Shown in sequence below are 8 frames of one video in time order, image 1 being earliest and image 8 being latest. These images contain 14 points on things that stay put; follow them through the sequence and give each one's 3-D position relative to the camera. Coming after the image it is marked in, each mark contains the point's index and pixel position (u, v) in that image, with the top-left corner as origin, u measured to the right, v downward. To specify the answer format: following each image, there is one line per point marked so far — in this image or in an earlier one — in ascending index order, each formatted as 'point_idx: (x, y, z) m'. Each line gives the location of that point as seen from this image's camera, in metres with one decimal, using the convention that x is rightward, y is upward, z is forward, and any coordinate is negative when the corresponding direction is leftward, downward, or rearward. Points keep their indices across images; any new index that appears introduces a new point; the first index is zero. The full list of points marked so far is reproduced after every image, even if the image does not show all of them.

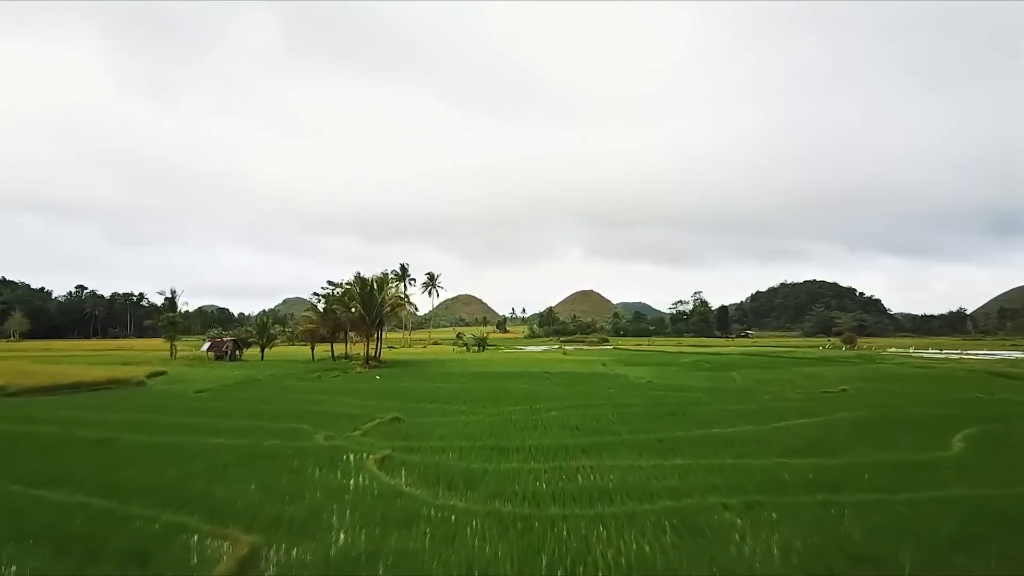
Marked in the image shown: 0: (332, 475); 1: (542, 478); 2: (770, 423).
0: (-3.9, -4.1, +12.1) m
1: (+0.6, -4.1, +12.1) m
2: (+8.8, -4.6, +19.3) m
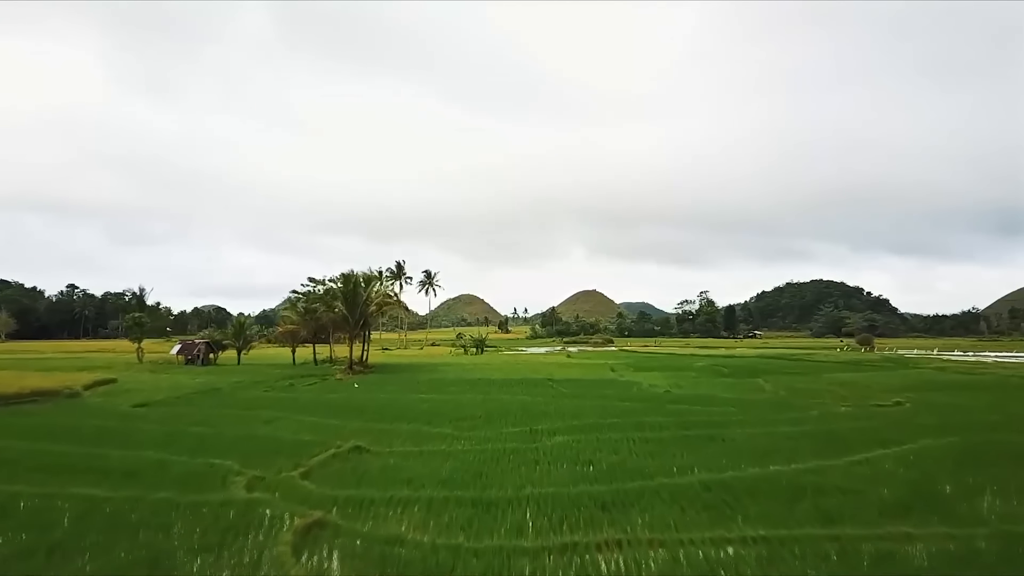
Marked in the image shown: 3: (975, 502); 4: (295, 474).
0: (-4.1, -3.8, +7.8) m
1: (+0.5, -3.9, +7.7) m
2: (+8.6, -4.4, +14.9) m
3: (+9.2, -4.2, +11.1) m
4: (-4.9, -4.2, +12.6) m
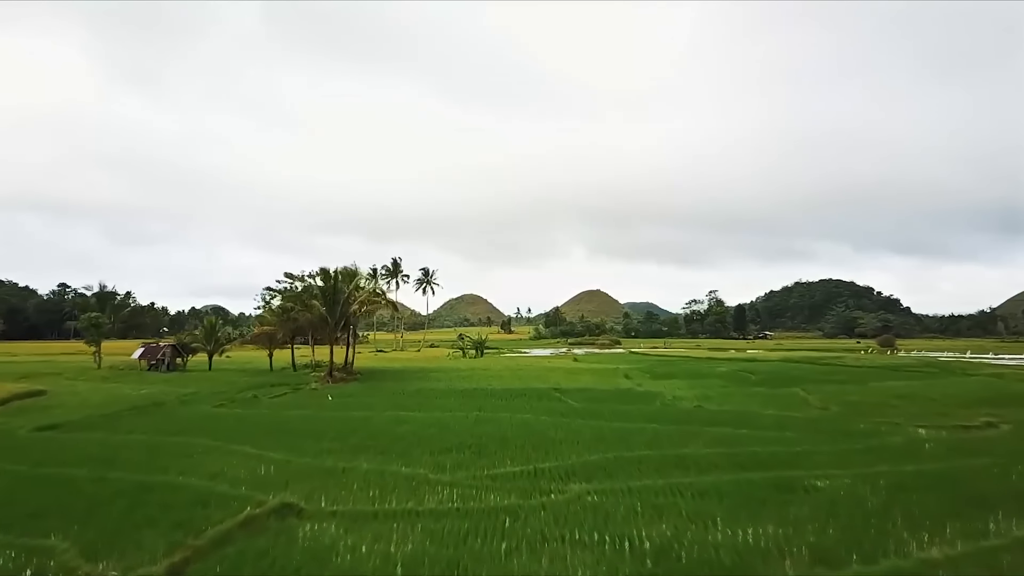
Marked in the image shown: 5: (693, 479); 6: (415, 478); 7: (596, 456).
0: (-4.2, -3.6, +3.1) m
1: (+0.4, -3.7, +2.9) m
2: (+8.6, -4.2, +10.1) m
3: (+9.1, -4.0, +6.3) m
4: (-4.9, -3.9, +7.9) m
5: (+4.3, -4.4, +13.2) m
6: (-2.3, -4.4, +13.2) m
7: (+2.3, -4.6, +15.4) m
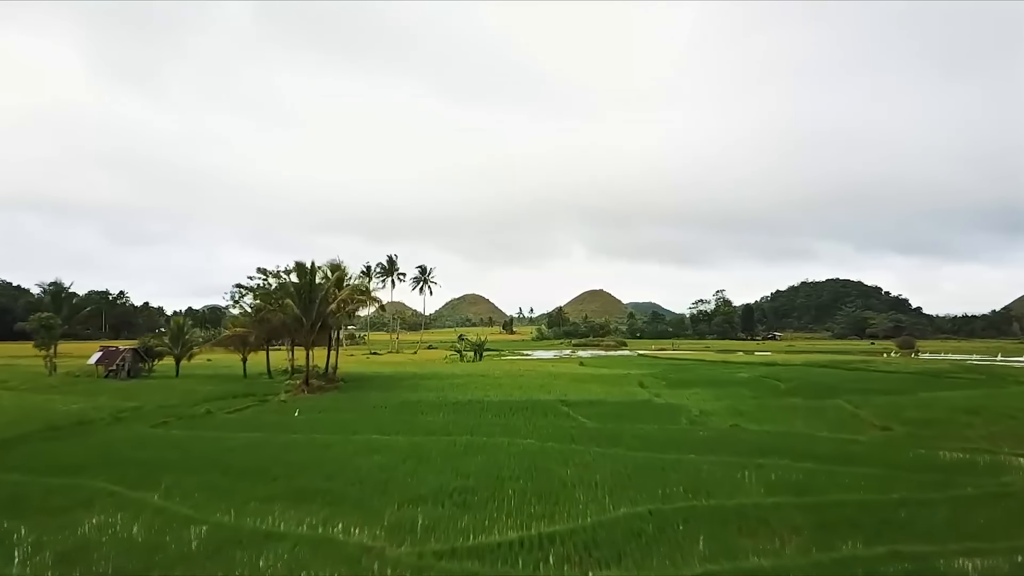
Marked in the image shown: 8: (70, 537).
0: (-4.3, -3.5, -1.1) m
1: (+0.2, -3.5, -1.3) m
2: (+8.5, -4.0, +5.8) m
3: (+9.0, -3.8, +2.0) m
4: (-5.0, -3.8, +3.7) m
5: (+4.2, -4.2, +8.9) m
6: (-2.4, -4.2, +9.0) m
7: (+2.2, -4.4, +11.2) m
8: (-7.7, -4.2, +9.8) m
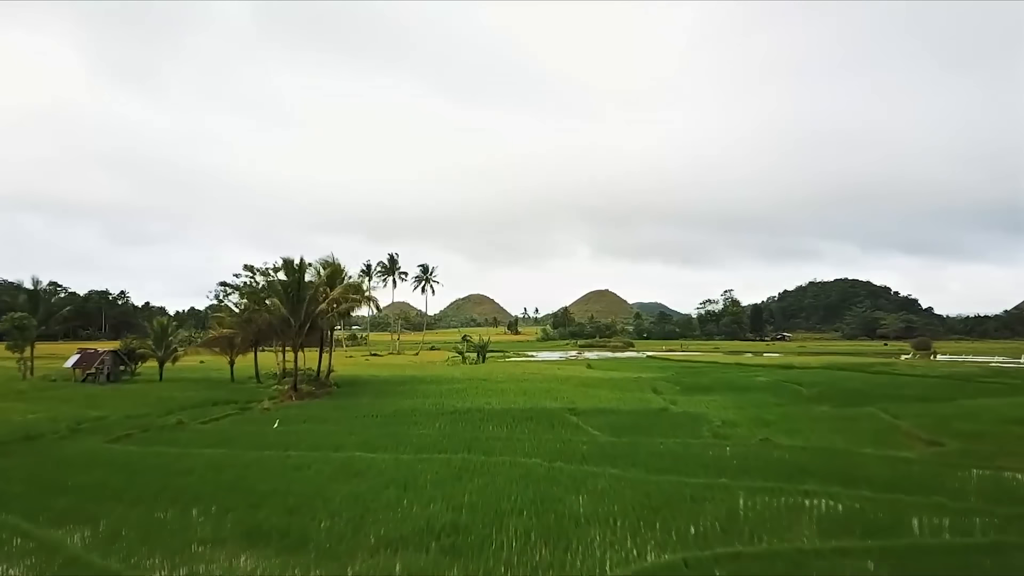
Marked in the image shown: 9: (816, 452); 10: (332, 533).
0: (-4.4, -3.3, -3.4) m
1: (+0.2, -3.4, -3.5) m
2: (+8.4, -3.9, +3.5) m
3: (+8.9, -3.7, -0.3) m
4: (-5.1, -3.7, +1.4) m
5: (+4.2, -4.1, +6.6) m
6: (-2.4, -4.1, +6.7) m
7: (+2.2, -4.3, +8.9) m
8: (-7.7, -4.1, +7.6) m
9: (+9.6, -5.1, +17.8) m
10: (-3.3, -4.4, +10.4) m
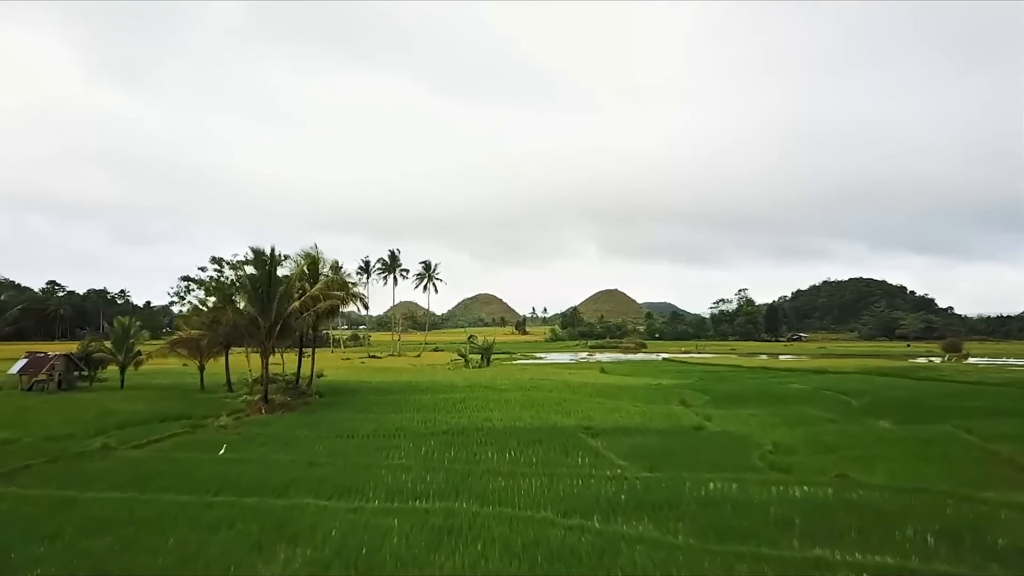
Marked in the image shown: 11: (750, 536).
0: (-4.6, -3.1, -7.5) m
1: (-0.1, -3.2, -7.7) m
2: (+8.3, -3.7, -0.8) m
3: (+8.7, -3.5, -4.6) m
4: (-5.2, -3.5, -2.7) m
5: (+4.1, -3.9, +2.4) m
6: (-2.4, -3.9, +2.6) m
7: (+2.2, -4.1, +4.6) m
8: (-7.7, -3.9, +3.5) m
9: (+9.7, -4.9, +13.5) m
10: (-3.4, -4.2, +6.2) m
11: (+4.6, -4.6, +11.0) m
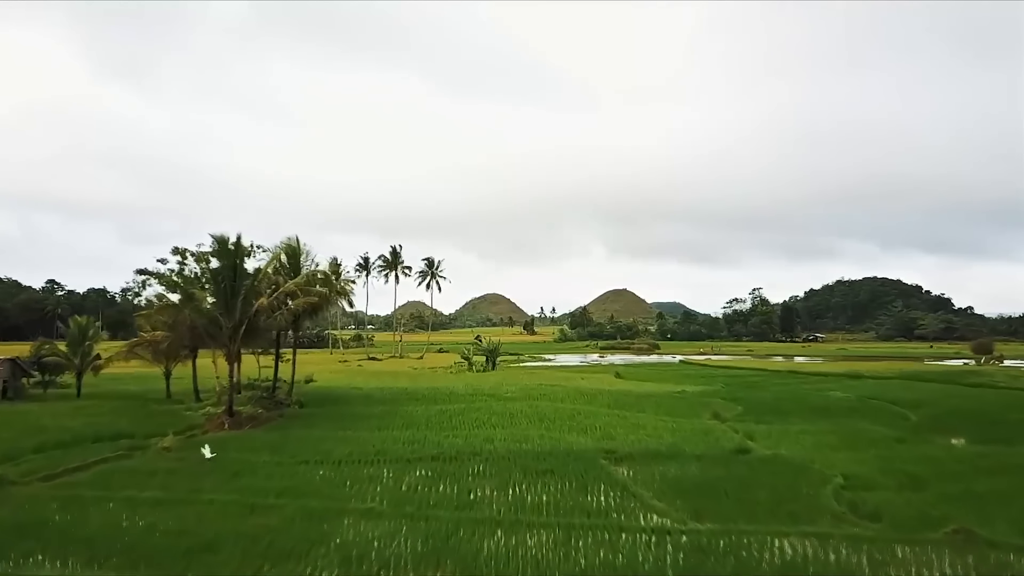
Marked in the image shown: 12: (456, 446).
0: (-4.8, -2.9, -11.2) m
1: (-0.3, -3.0, -11.5) m
2: (+8.2, -3.5, -4.7) m
3: (+8.5, -3.3, -8.5) m
4: (-5.4, -3.2, -6.4) m
5: (+4.0, -3.7, -1.4) m
6: (-2.5, -3.7, -1.2) m
7: (+2.1, -3.9, +0.9) m
8: (-7.8, -3.7, -0.1) m
9: (+9.8, -4.7, +9.6) m
10: (-3.4, -4.0, +2.5) m
11: (+4.7, -4.4, +7.2) m
12: (-1.7, -4.9, +17.5) m
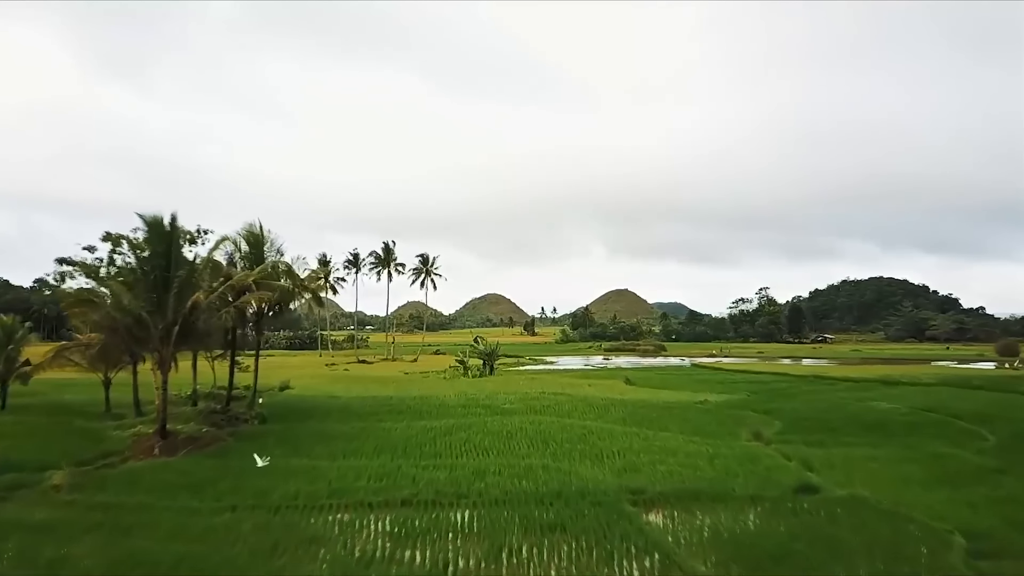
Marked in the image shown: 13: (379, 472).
0: (-4.9, -2.7, -15.3) m
1: (-0.4, -2.7, -15.6) m
2: (+8.1, -3.2, -8.8) m
3: (+8.4, -3.0, -12.6) m
4: (-5.5, -3.0, -10.4) m
5: (+3.9, -3.4, -5.5) m
6: (-2.6, -3.5, -5.2) m
7: (+2.0, -3.6, -3.2) m
8: (-7.9, -3.5, -4.2) m
9: (+9.7, -4.4, +5.5) m
10: (-3.5, -3.7, -1.5) m
11: (+4.6, -4.1, +3.1) m
12: (-1.8, -4.7, +13.4) m
13: (-3.4, -4.7, +14.6) m
